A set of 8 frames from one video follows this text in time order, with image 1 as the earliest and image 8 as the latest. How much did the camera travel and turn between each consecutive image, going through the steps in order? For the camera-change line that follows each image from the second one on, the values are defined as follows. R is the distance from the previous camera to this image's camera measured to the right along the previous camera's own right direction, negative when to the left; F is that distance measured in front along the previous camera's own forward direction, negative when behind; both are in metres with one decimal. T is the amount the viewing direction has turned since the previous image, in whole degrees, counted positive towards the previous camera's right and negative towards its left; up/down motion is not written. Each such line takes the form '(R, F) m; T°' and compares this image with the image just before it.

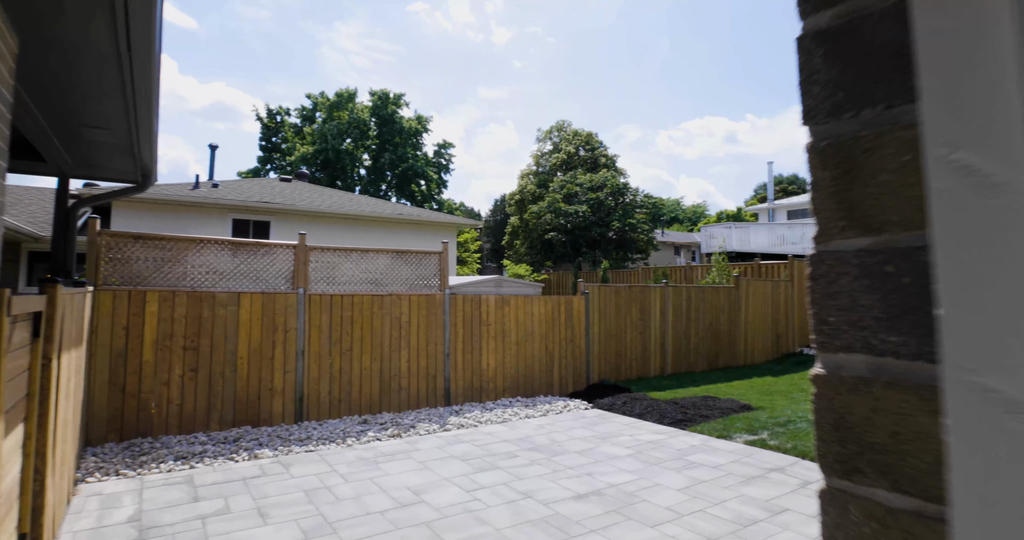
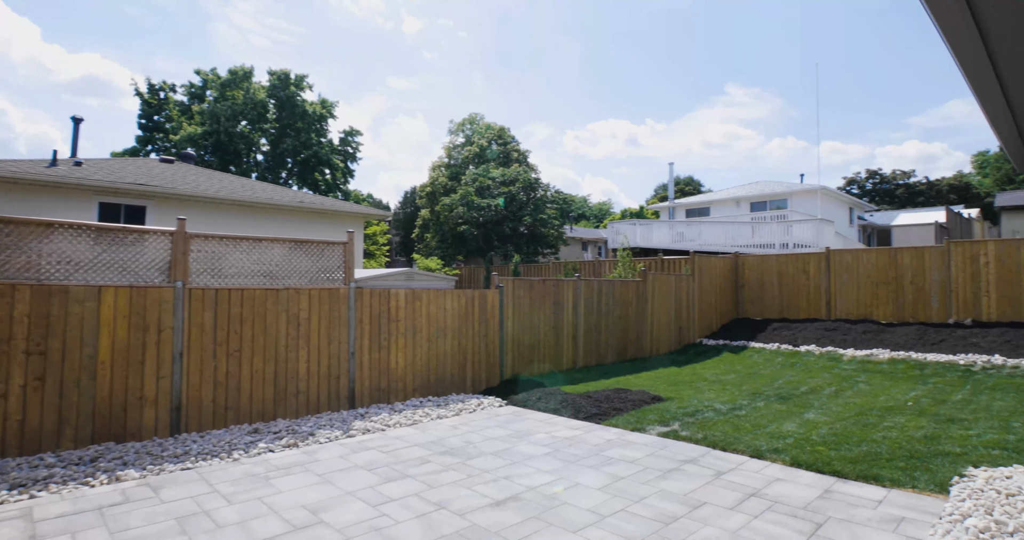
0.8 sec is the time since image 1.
(0.0, +0.3) m; +9°
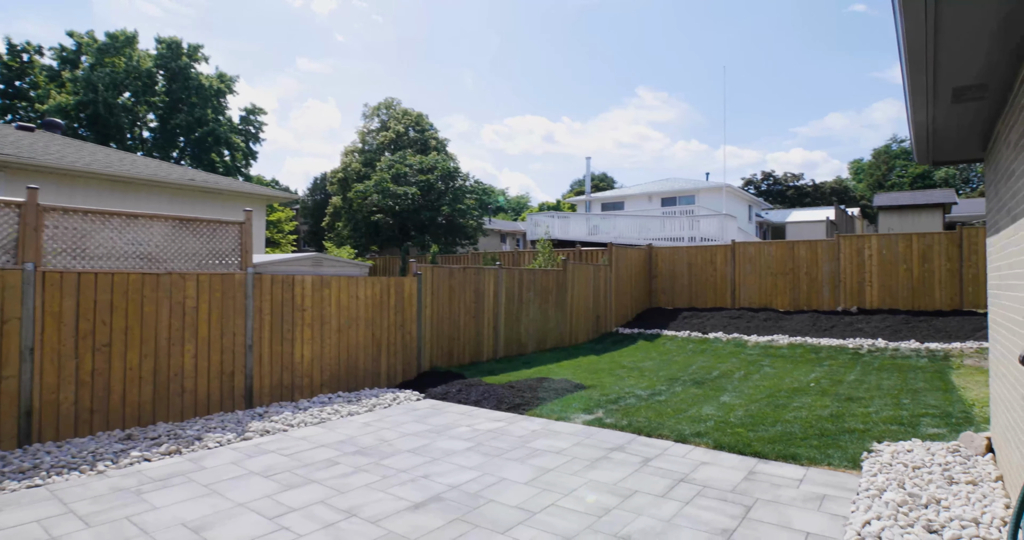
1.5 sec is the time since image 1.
(0.0, +0.3) m; +9°
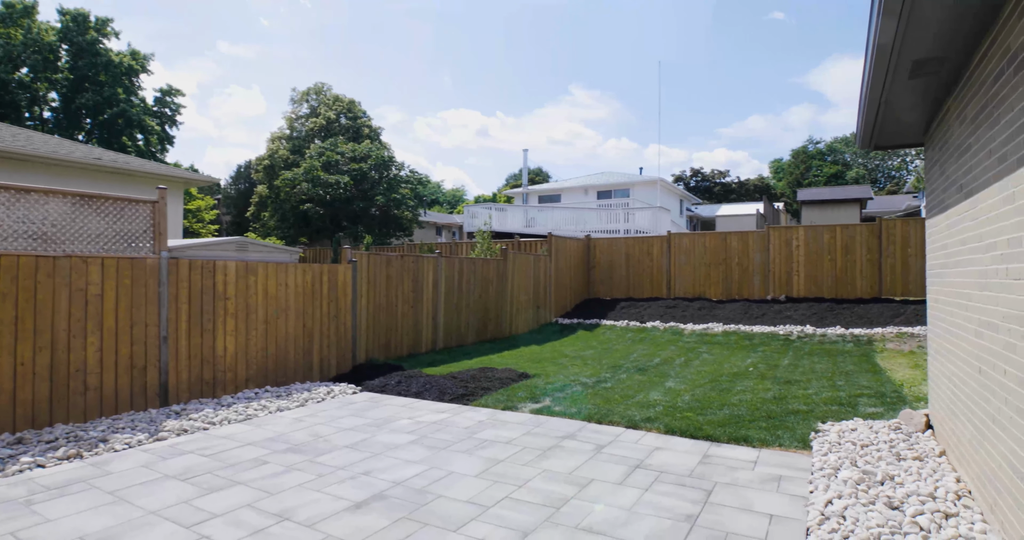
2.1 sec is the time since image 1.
(-0.1, +0.3) m; +7°
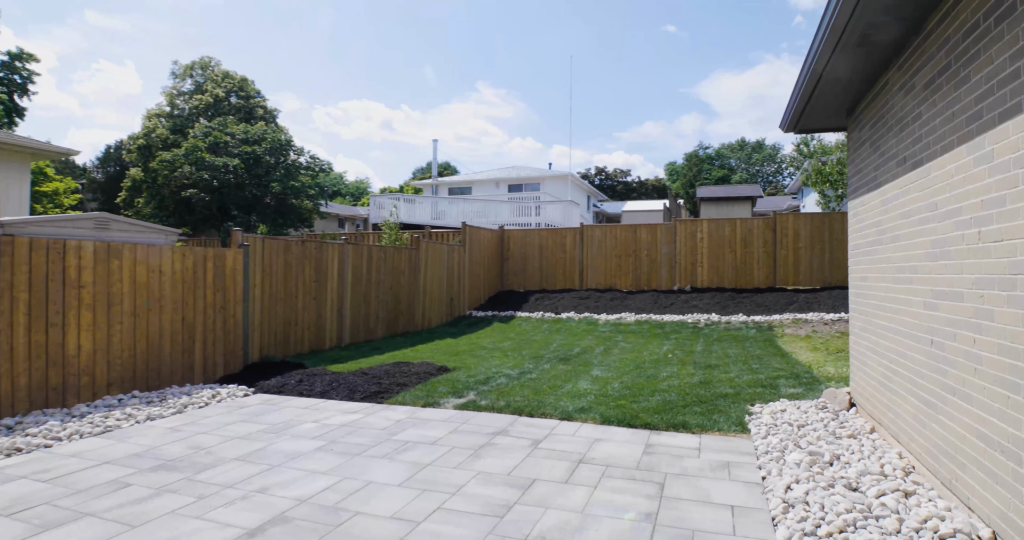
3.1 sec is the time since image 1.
(-0.1, +0.4) m; +10°
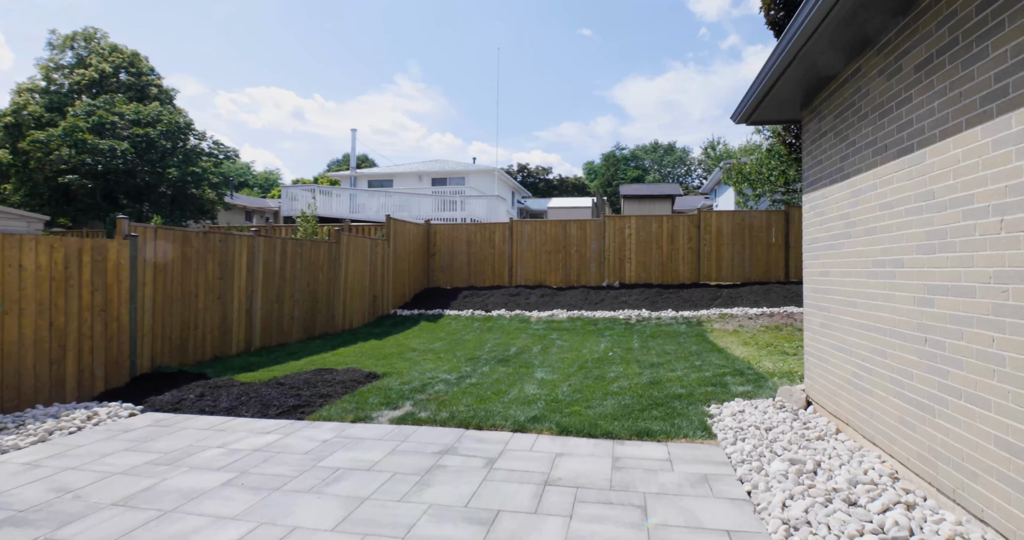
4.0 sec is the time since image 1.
(-0.2, +0.5) m; +8°
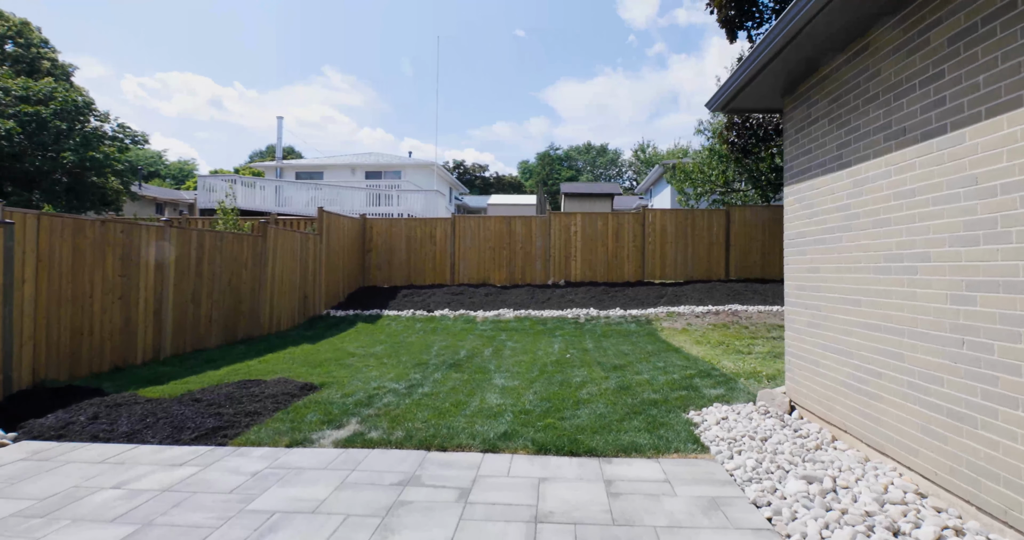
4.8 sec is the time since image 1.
(-0.2, +0.5) m; +7°
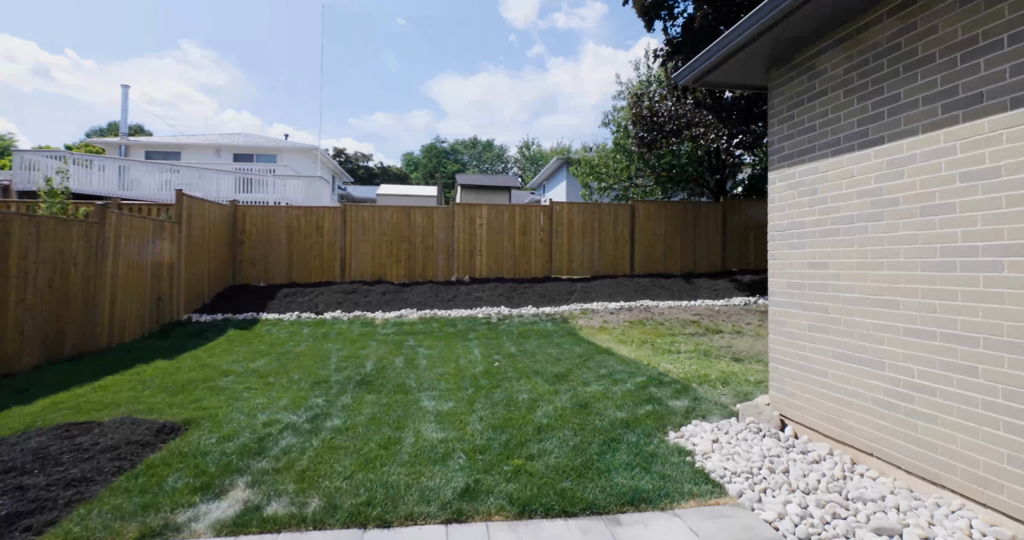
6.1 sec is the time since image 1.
(-0.4, +0.9) m; +12°
